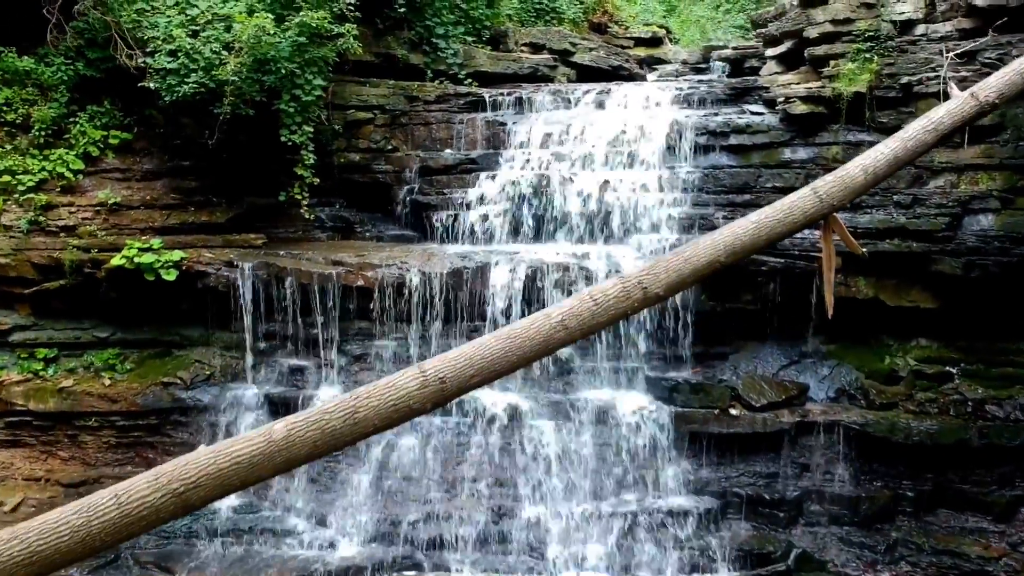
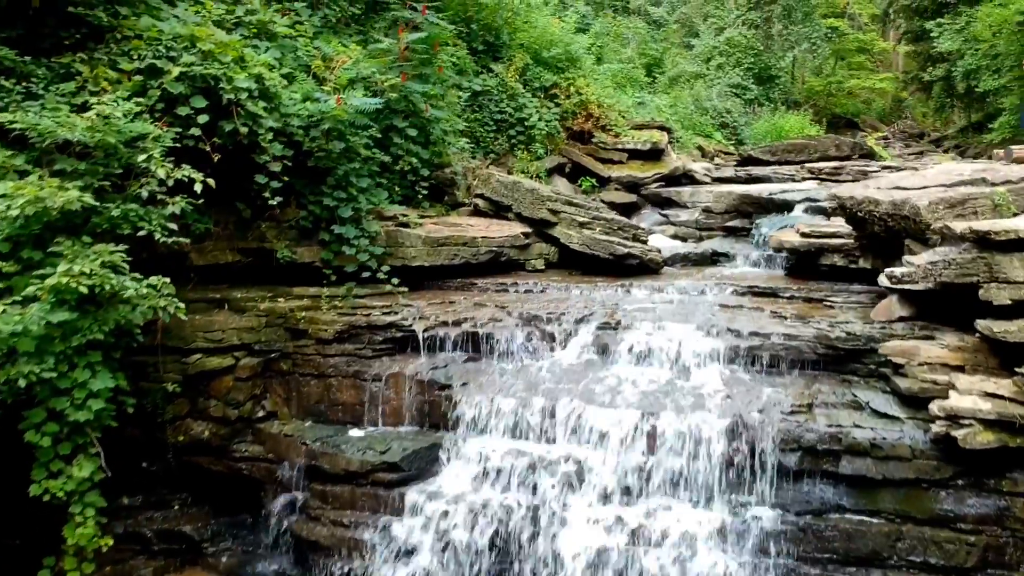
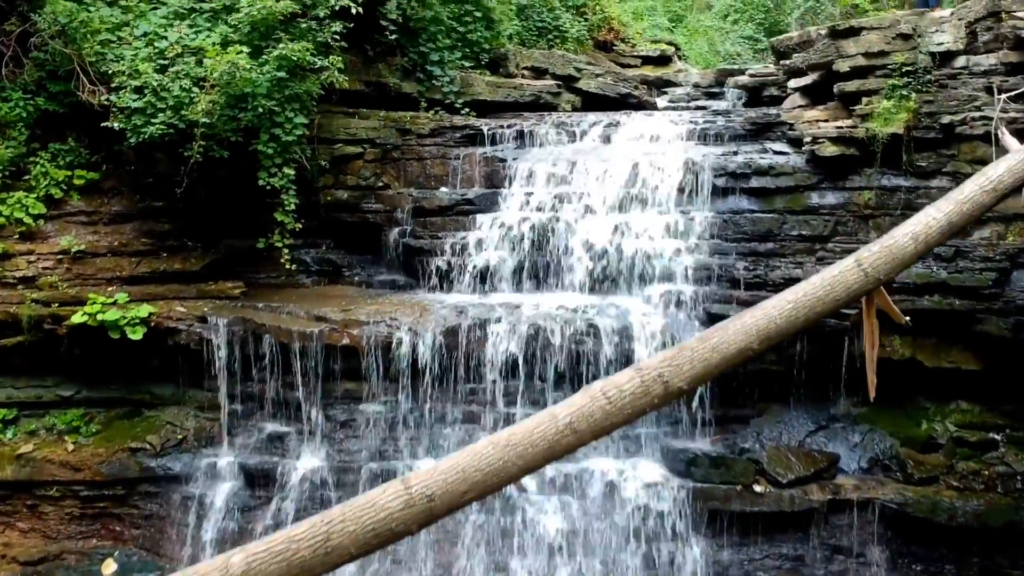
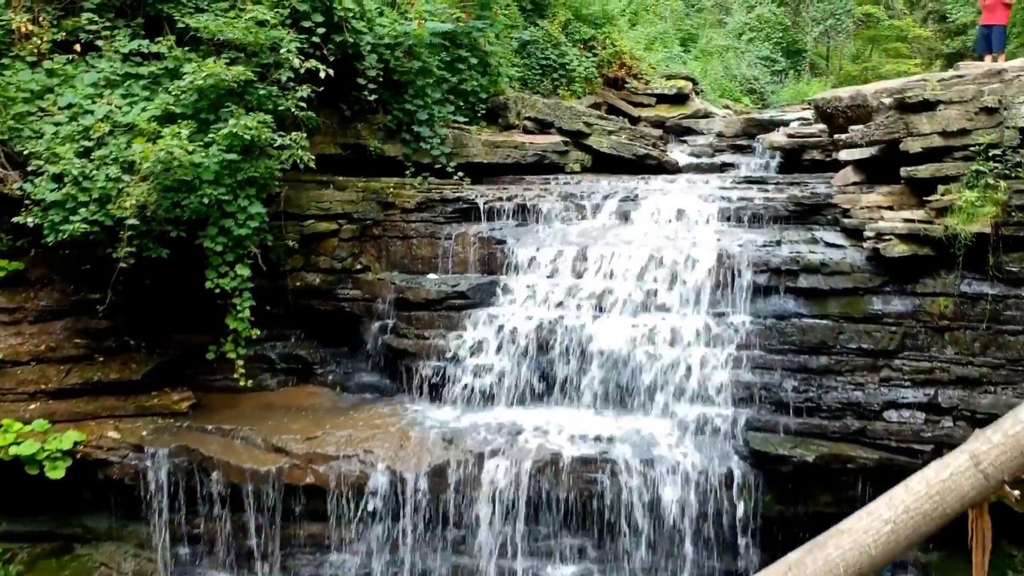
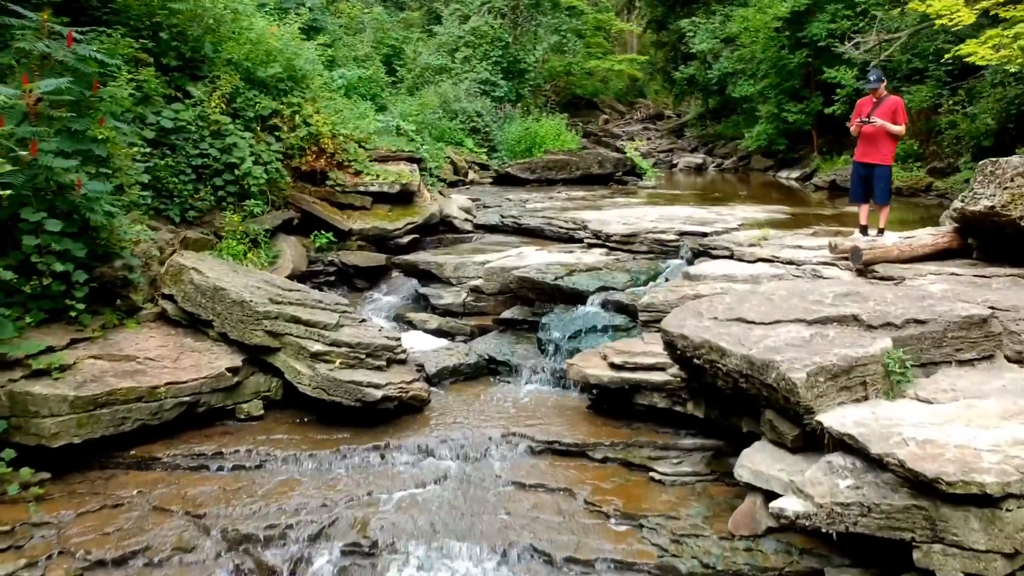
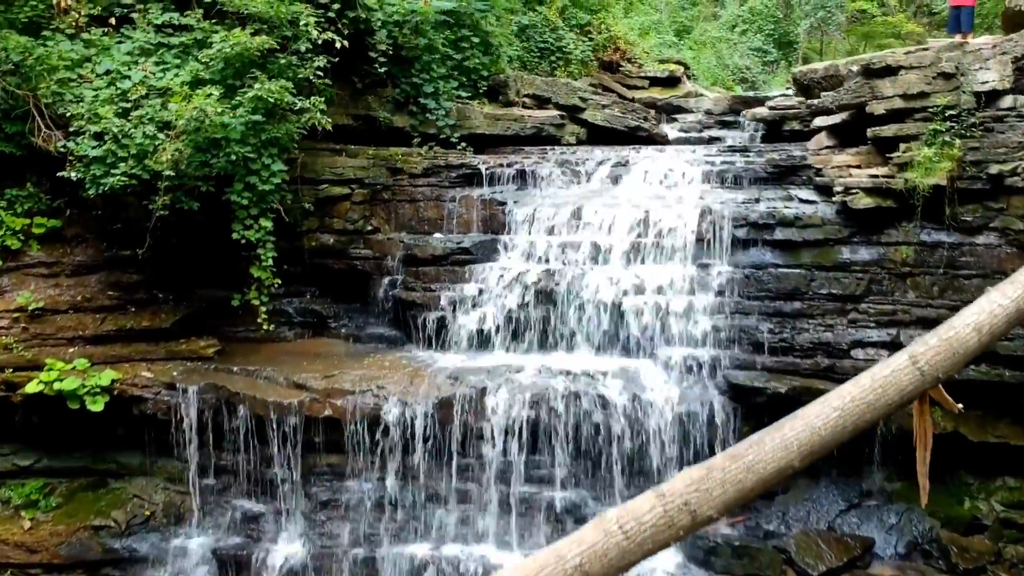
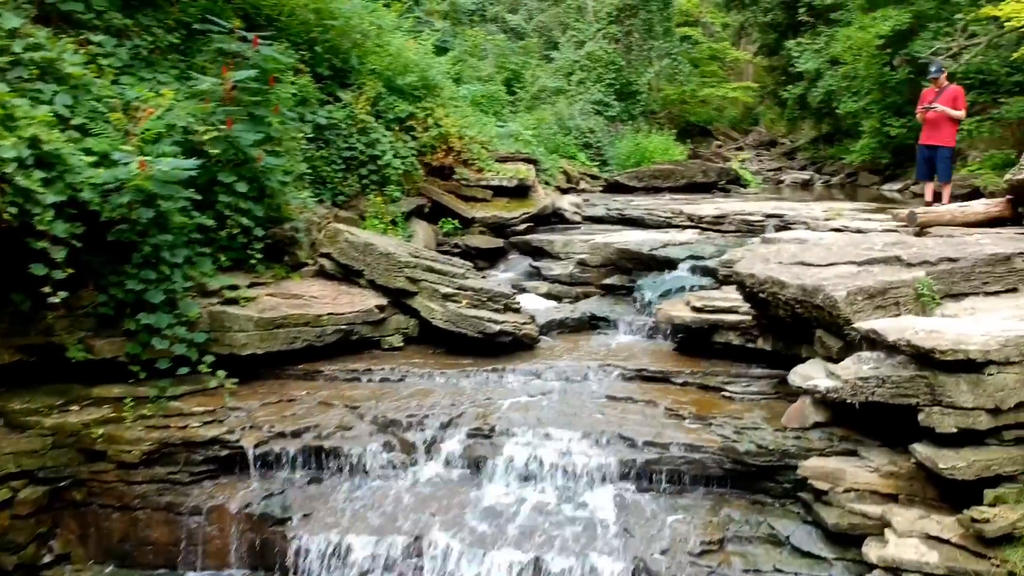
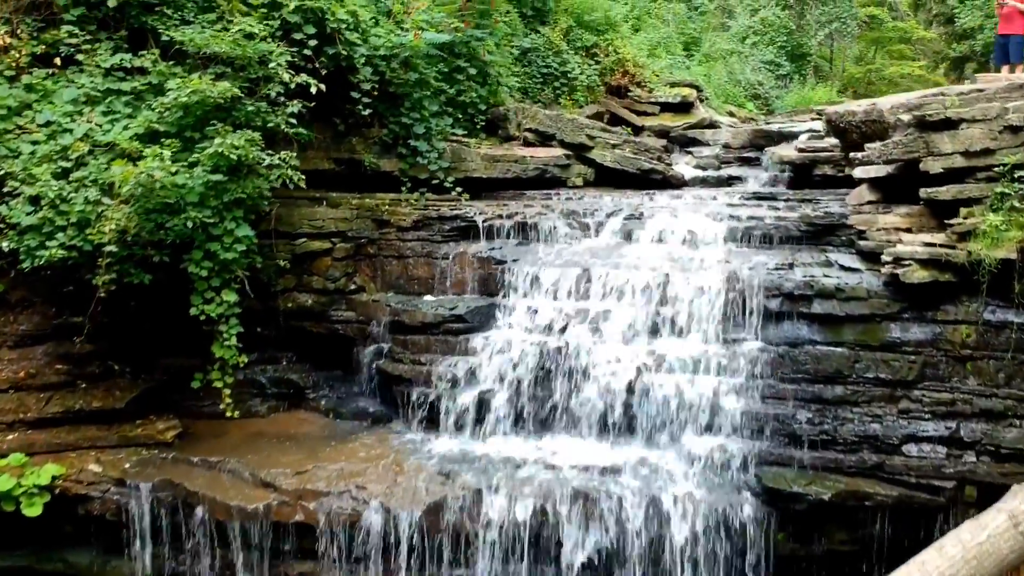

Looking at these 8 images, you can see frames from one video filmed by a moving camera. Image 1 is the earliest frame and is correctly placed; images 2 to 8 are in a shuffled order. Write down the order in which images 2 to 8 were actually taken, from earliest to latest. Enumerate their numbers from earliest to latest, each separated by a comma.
3, 6, 4, 8, 2, 7, 5
